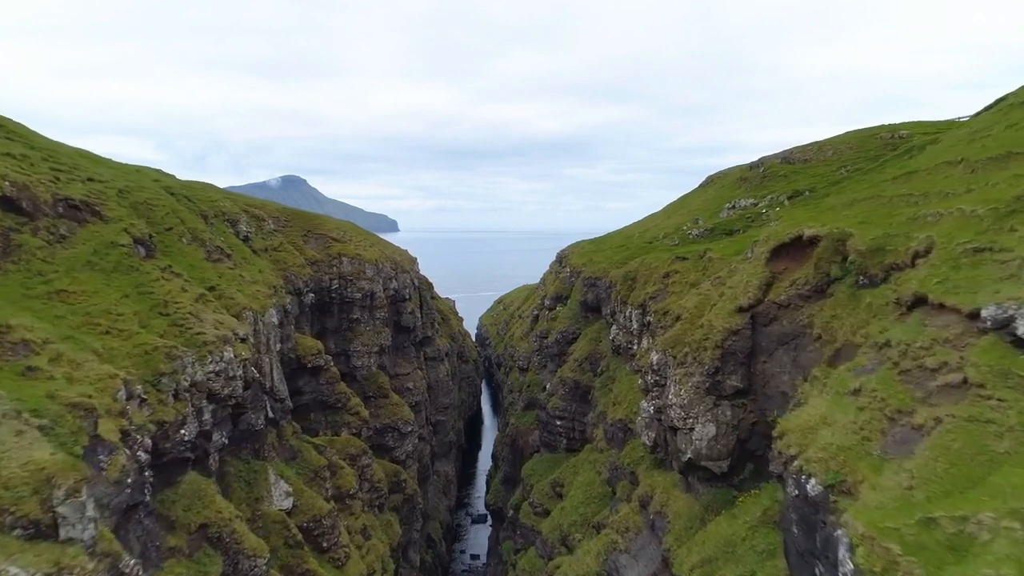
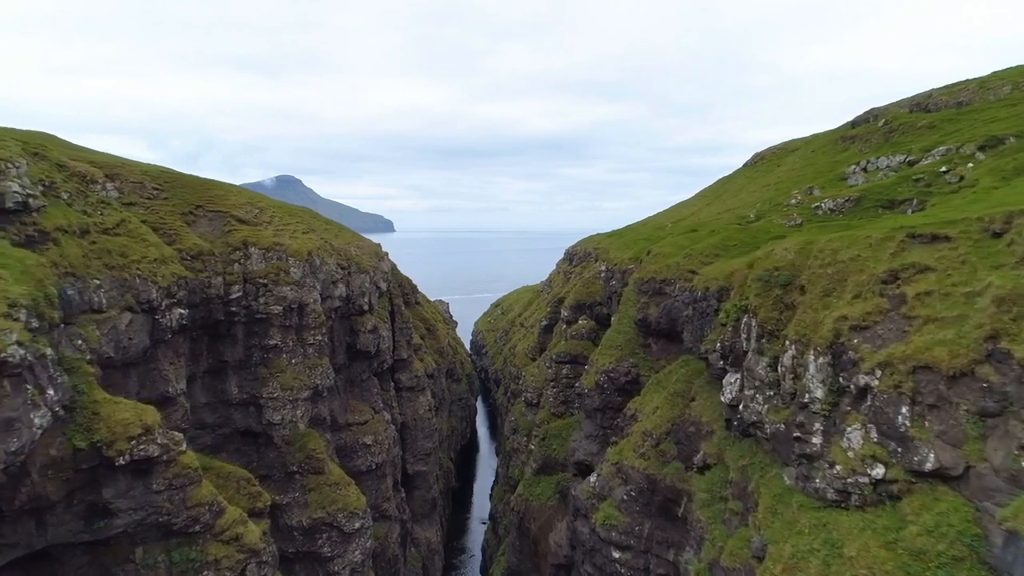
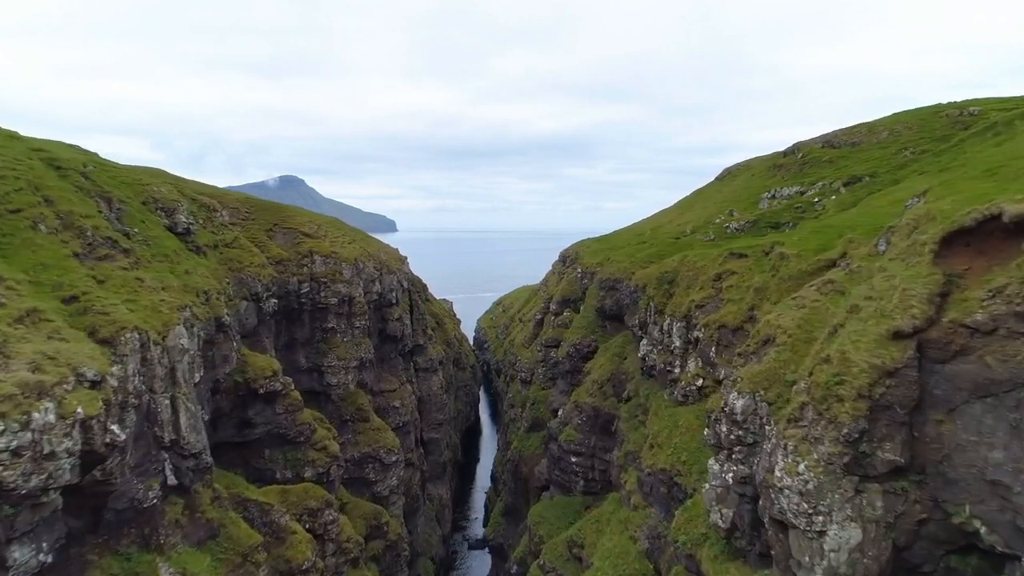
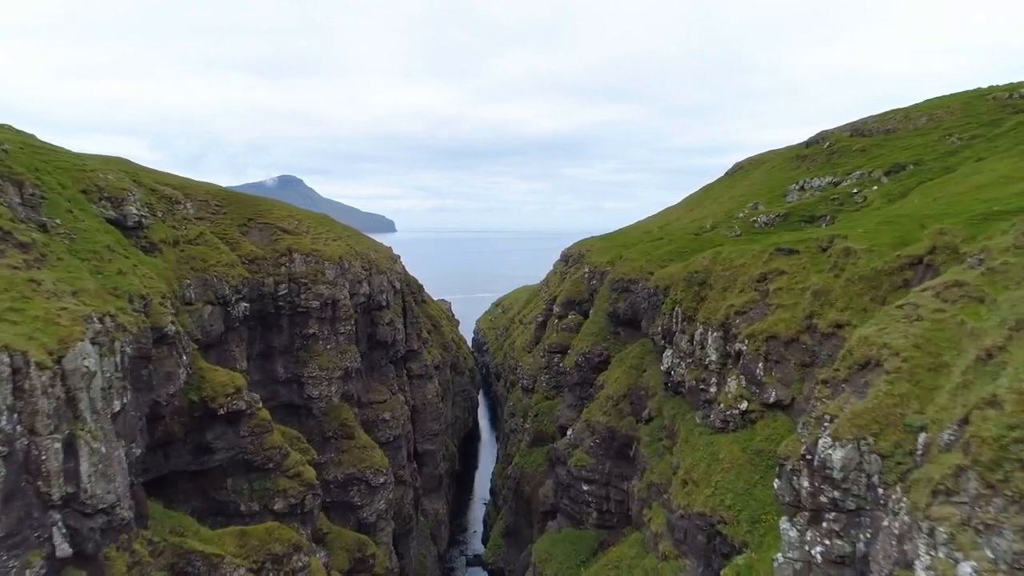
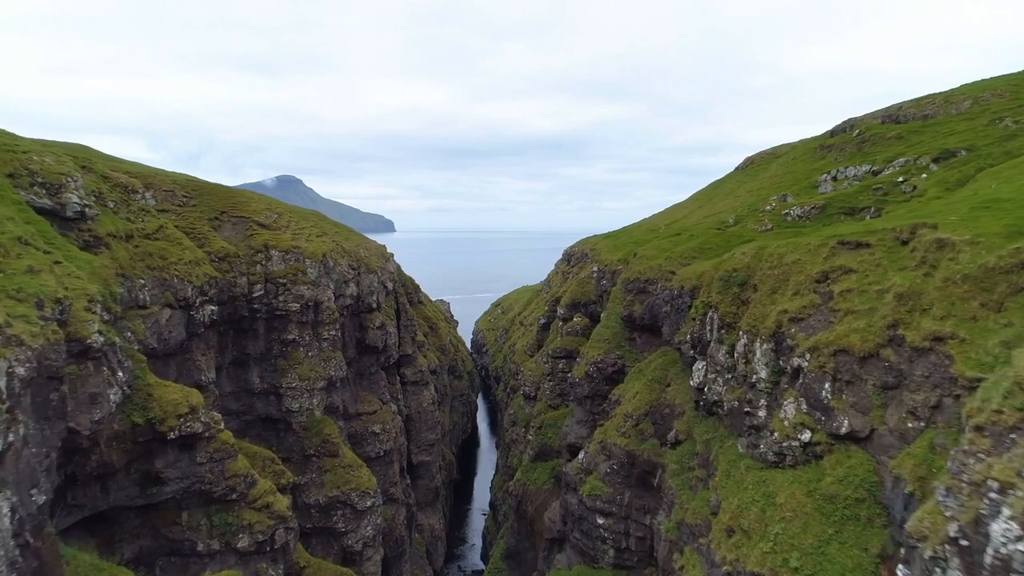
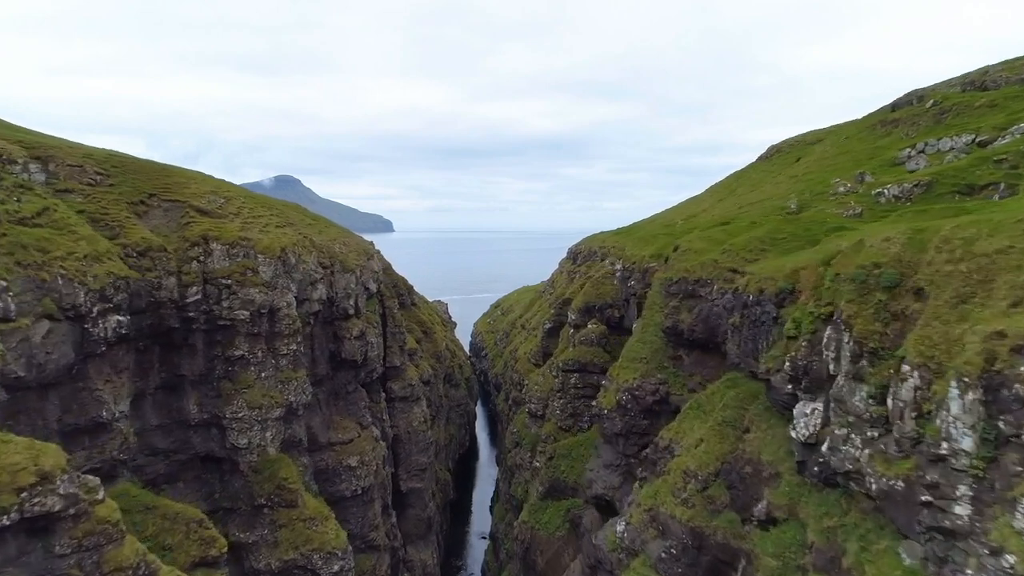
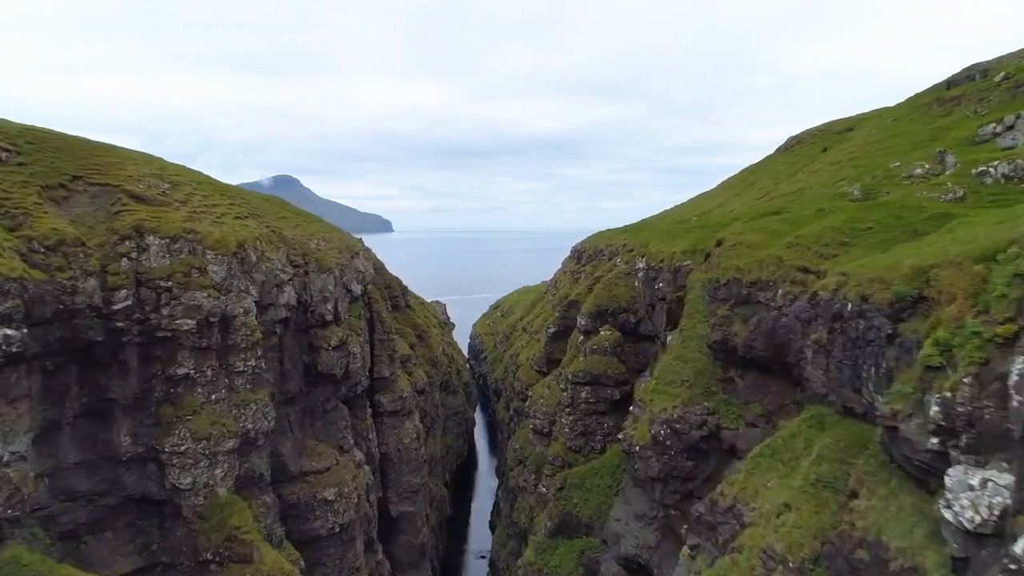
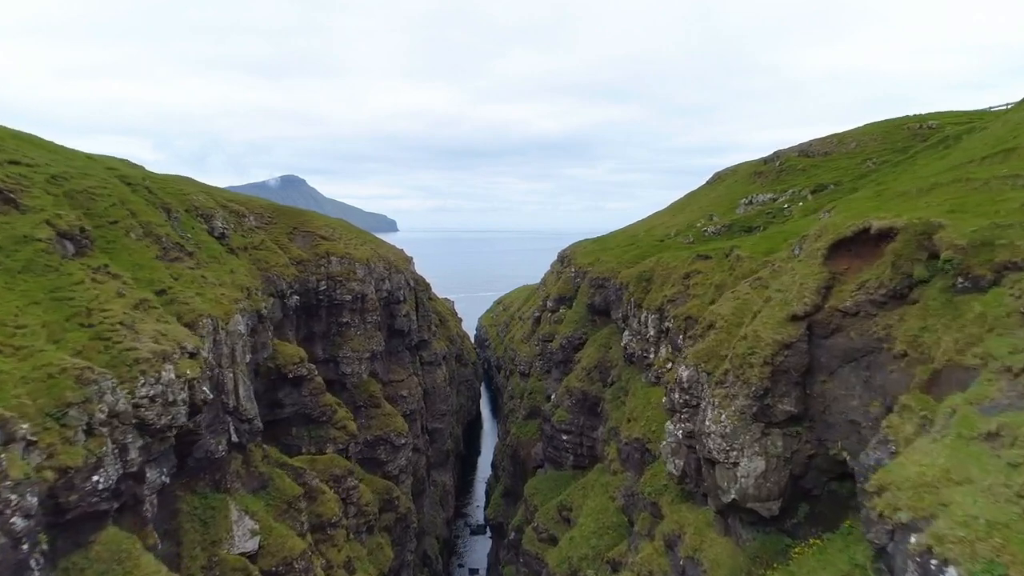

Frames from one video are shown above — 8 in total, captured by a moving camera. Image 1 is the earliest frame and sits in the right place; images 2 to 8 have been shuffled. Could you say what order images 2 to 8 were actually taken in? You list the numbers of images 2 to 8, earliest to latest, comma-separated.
8, 3, 4, 5, 2, 6, 7
